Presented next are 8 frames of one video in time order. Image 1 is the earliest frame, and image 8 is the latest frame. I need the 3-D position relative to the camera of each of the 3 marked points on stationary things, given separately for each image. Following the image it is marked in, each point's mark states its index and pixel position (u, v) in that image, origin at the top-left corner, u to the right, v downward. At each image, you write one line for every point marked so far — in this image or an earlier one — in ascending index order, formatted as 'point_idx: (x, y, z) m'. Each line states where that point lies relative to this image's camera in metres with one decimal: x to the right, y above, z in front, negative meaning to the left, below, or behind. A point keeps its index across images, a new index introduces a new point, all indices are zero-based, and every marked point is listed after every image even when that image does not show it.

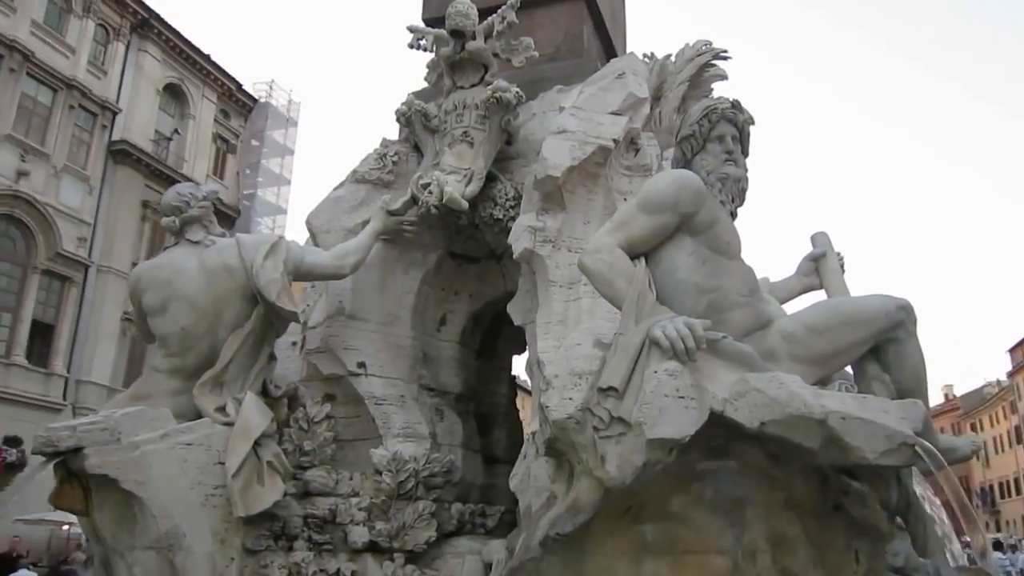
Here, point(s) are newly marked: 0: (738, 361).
0: (+0.9, -0.3, +3.3) m
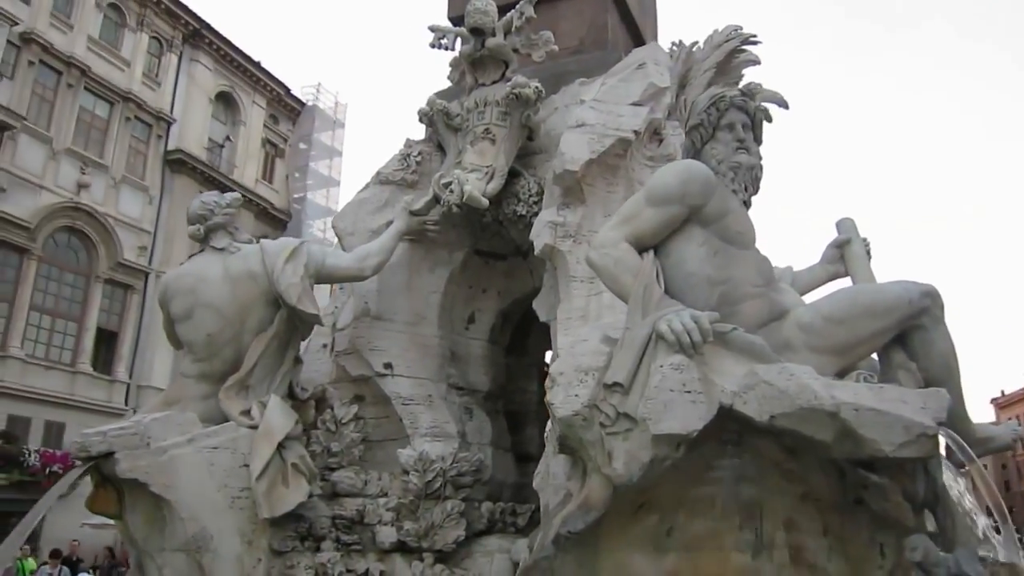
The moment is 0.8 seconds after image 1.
0: (+1.0, -0.3, +3.2) m
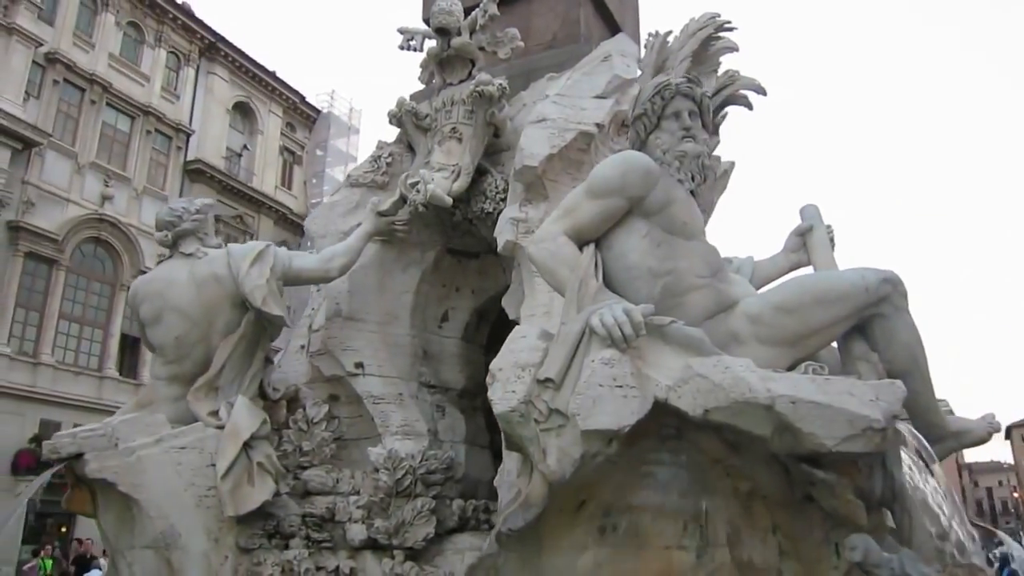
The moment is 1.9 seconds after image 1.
0: (+0.7, -0.2, +3.1) m
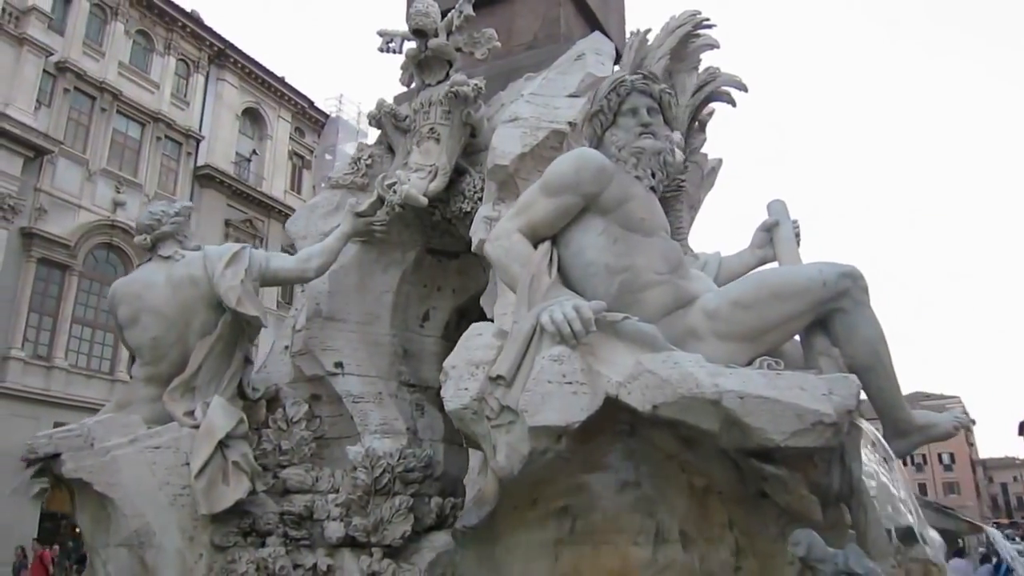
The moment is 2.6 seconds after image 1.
0: (+0.5, -0.2, +3.1) m
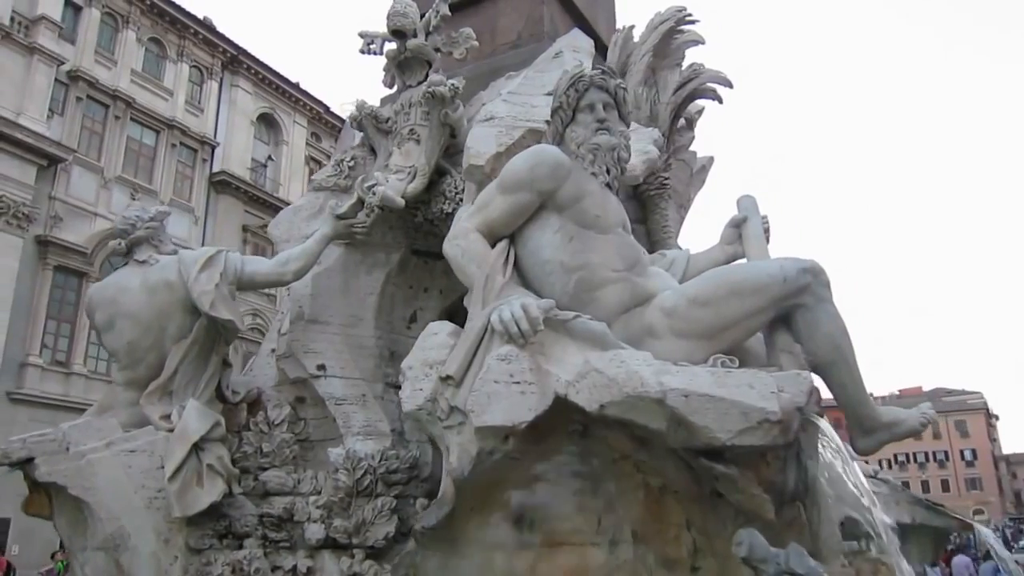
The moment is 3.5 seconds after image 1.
0: (+0.3, -0.2, +3.1) m
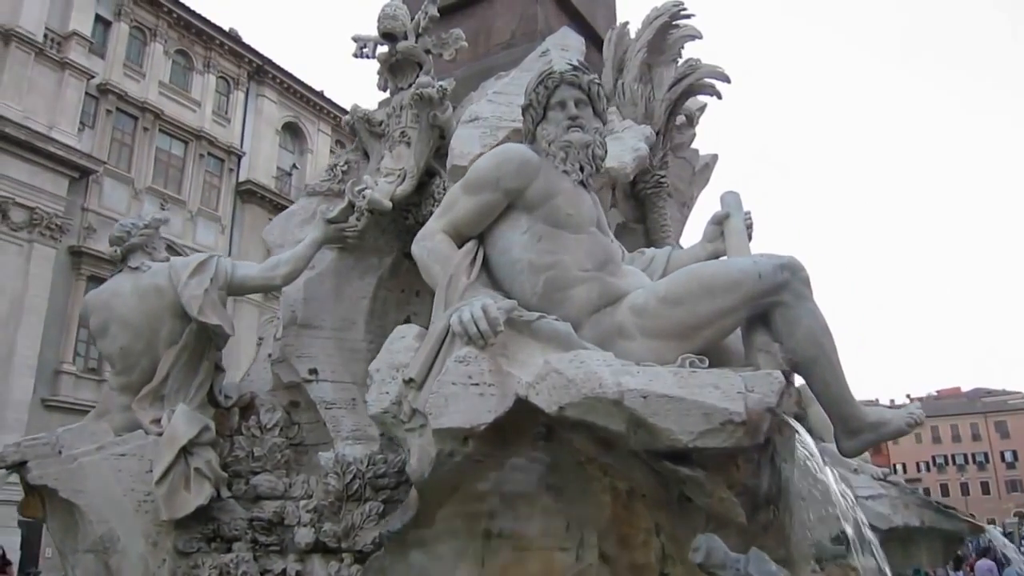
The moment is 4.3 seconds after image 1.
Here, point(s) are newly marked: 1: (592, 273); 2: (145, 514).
0: (+0.1, -0.2, +3.0) m
1: (+0.3, +0.1, +3.3) m
2: (-2.0, -1.2, +4.2) m
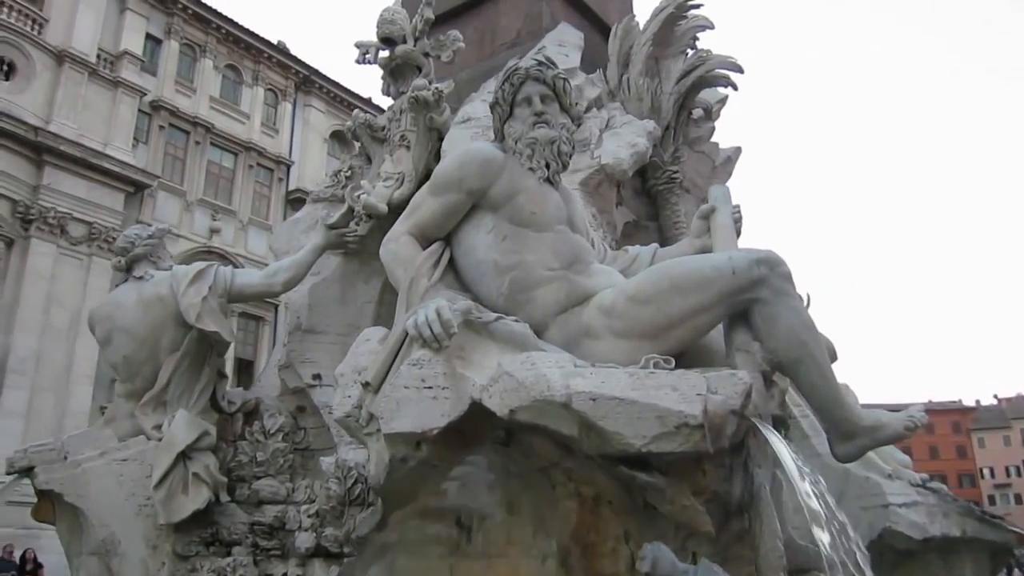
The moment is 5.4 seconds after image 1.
0: (0.0, -0.2, +2.9) m
1: (+0.2, +0.1, +3.2) m
2: (-2.0, -1.3, +4.3) m
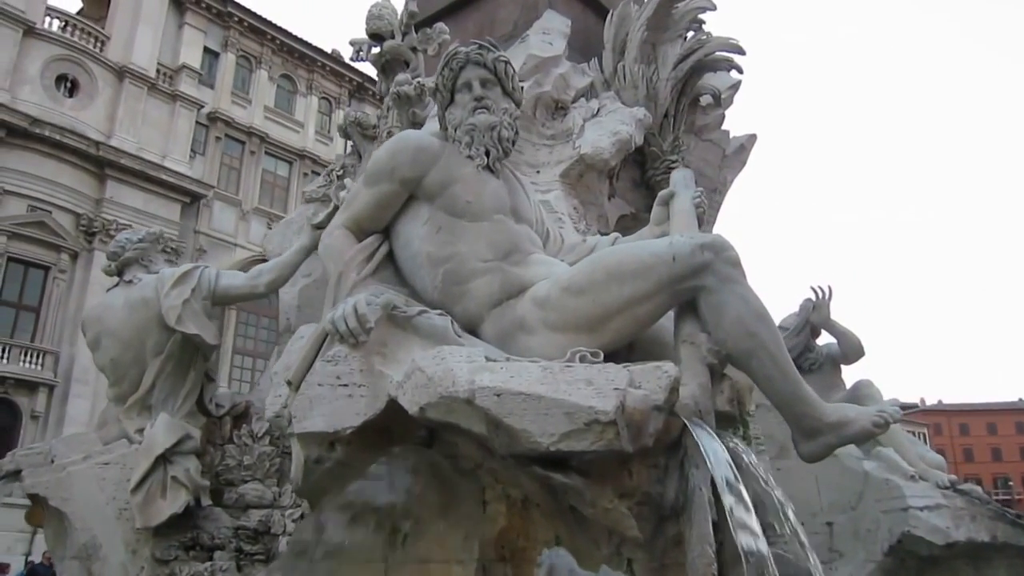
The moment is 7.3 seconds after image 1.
0: (-0.3, -0.2, +2.8) m
1: (-0.1, +0.1, +3.0) m
2: (-2.1, -1.3, +4.4) m
